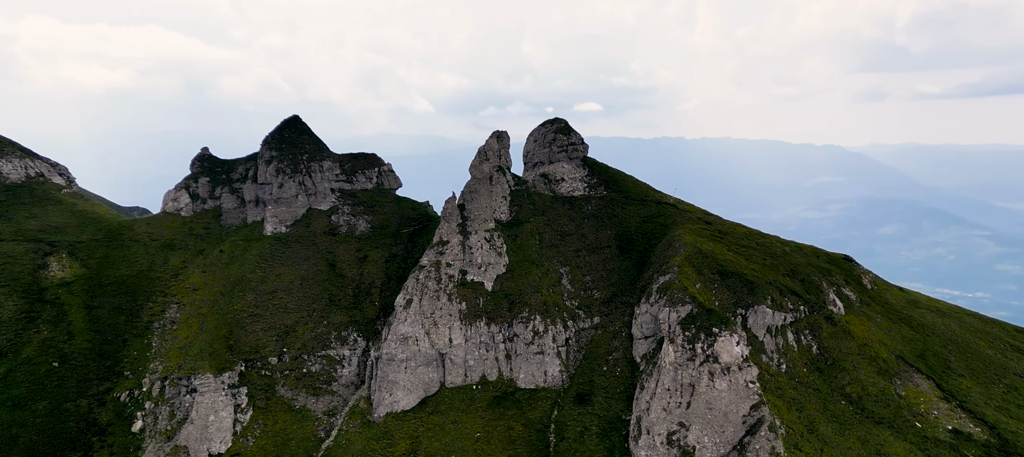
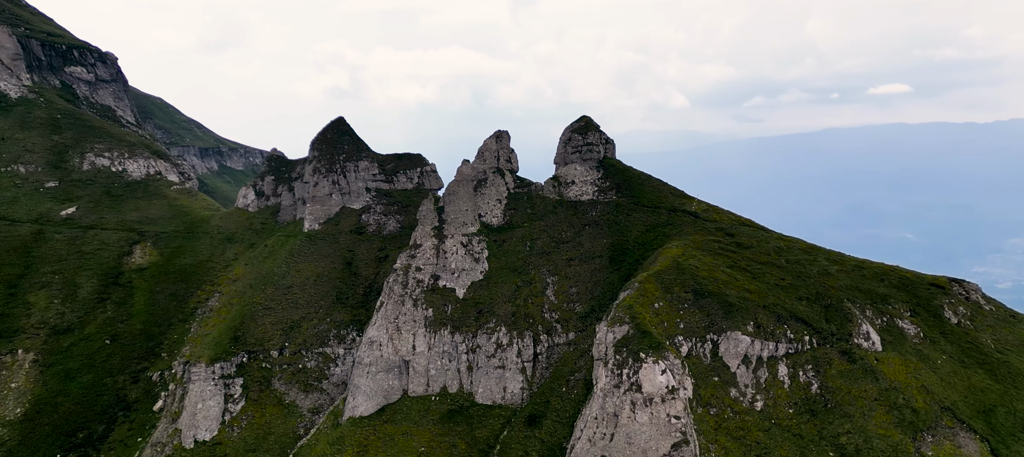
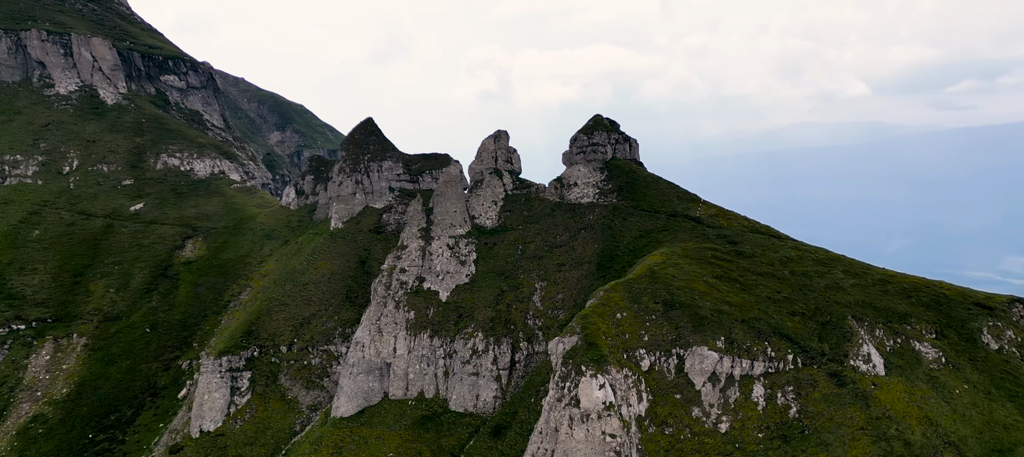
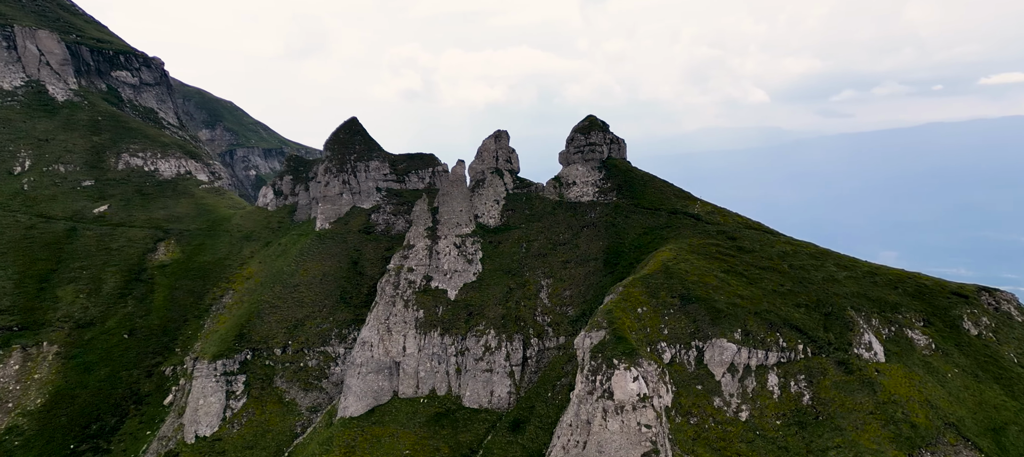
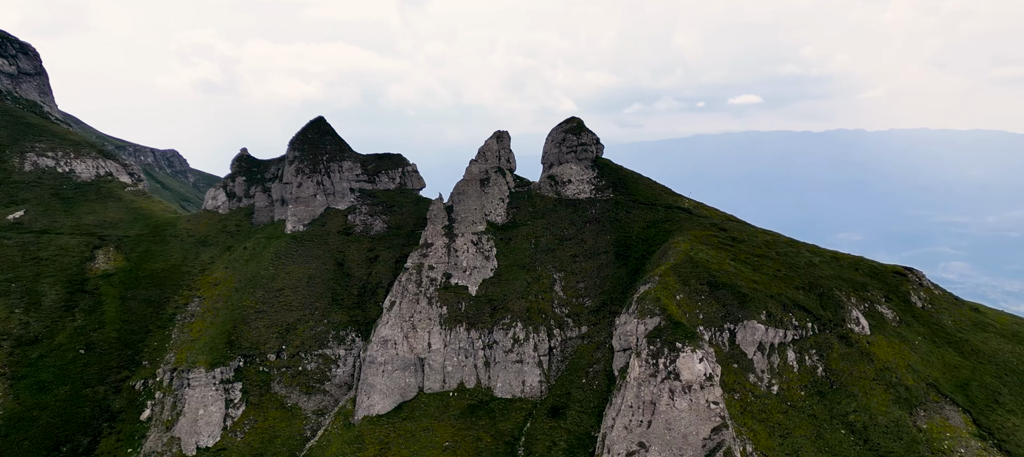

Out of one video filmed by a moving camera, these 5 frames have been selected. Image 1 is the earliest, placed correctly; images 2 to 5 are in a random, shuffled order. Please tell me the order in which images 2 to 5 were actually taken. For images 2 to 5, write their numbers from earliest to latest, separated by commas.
5, 2, 4, 3
